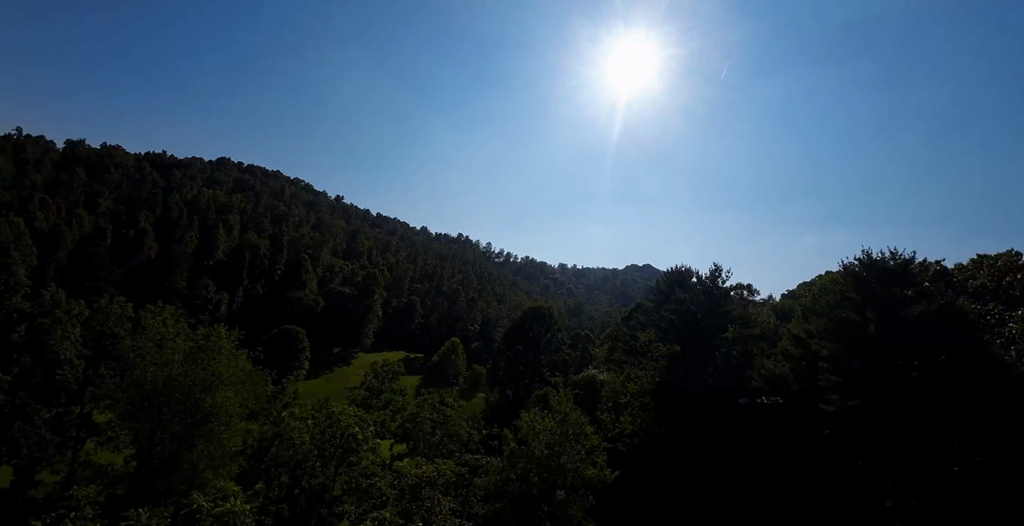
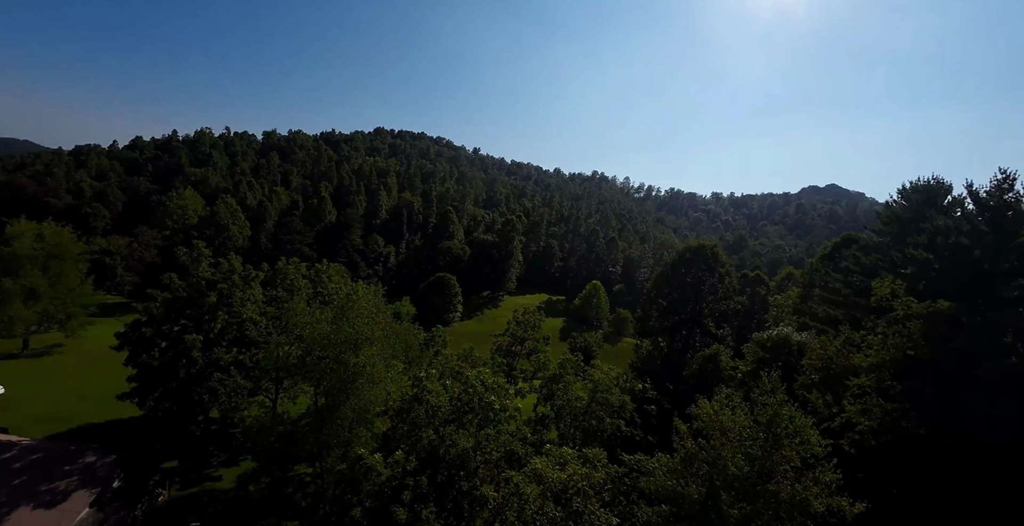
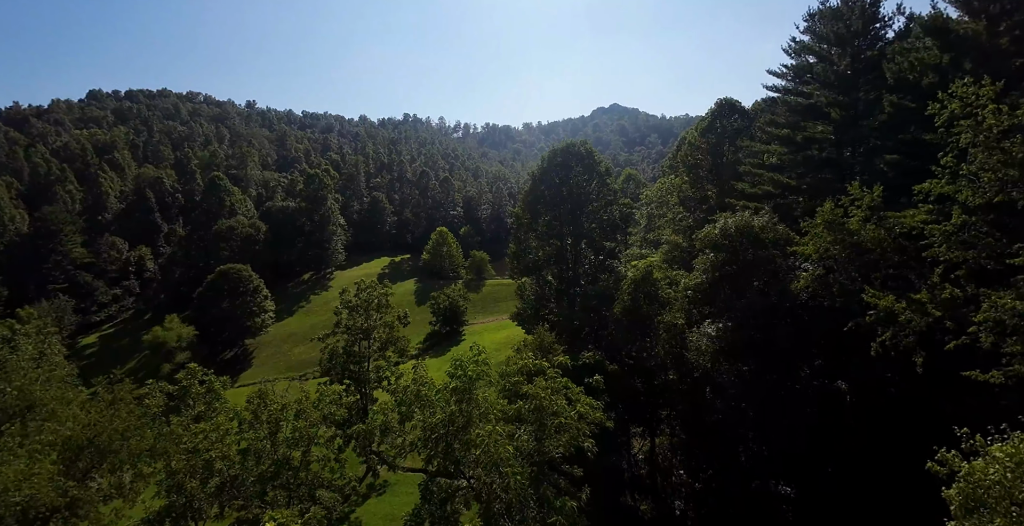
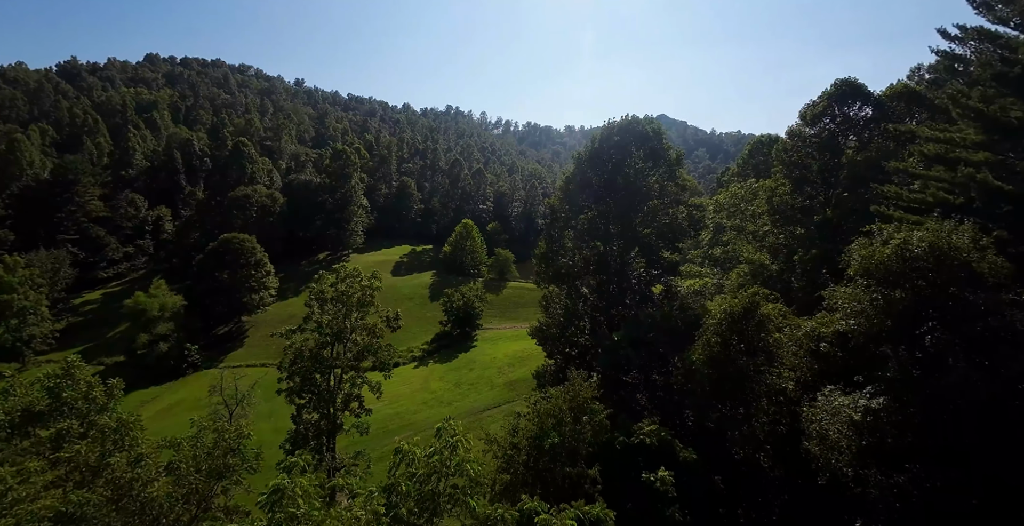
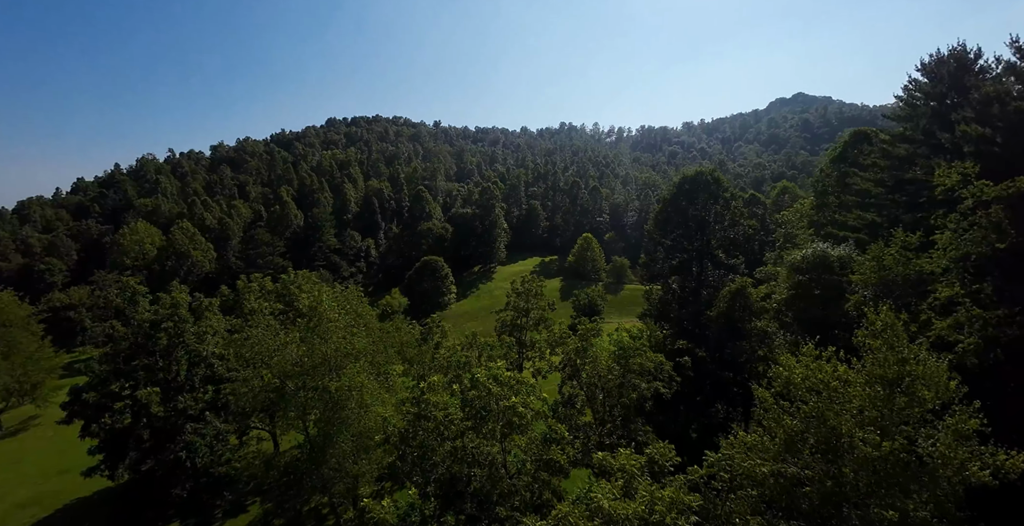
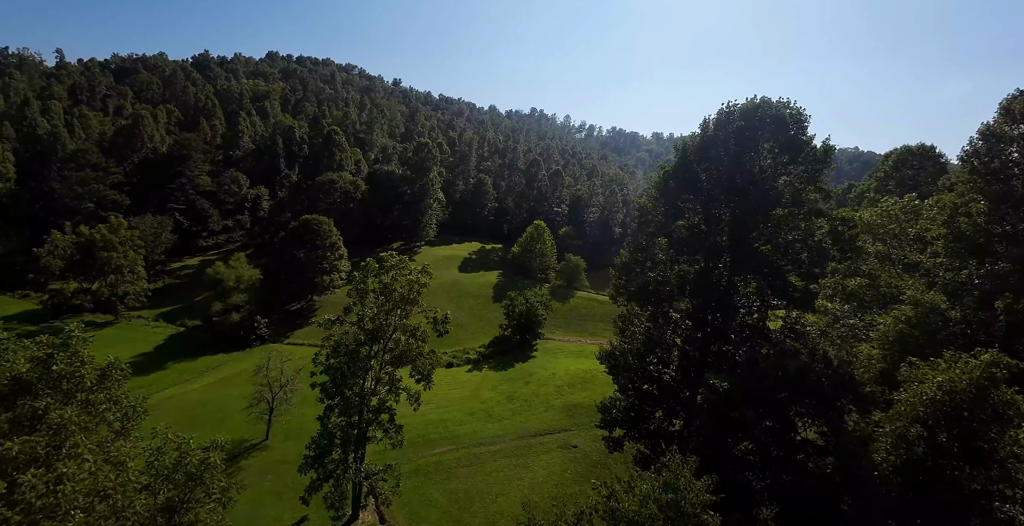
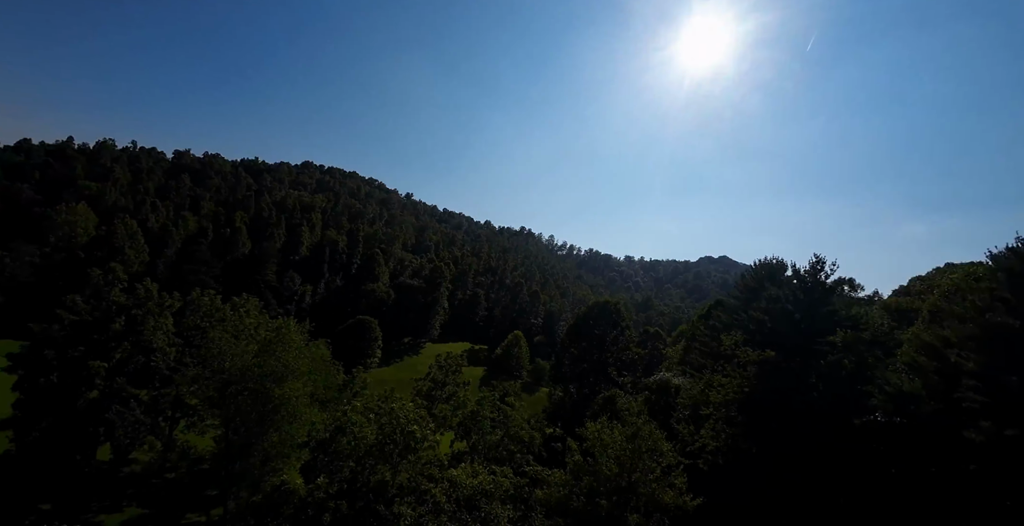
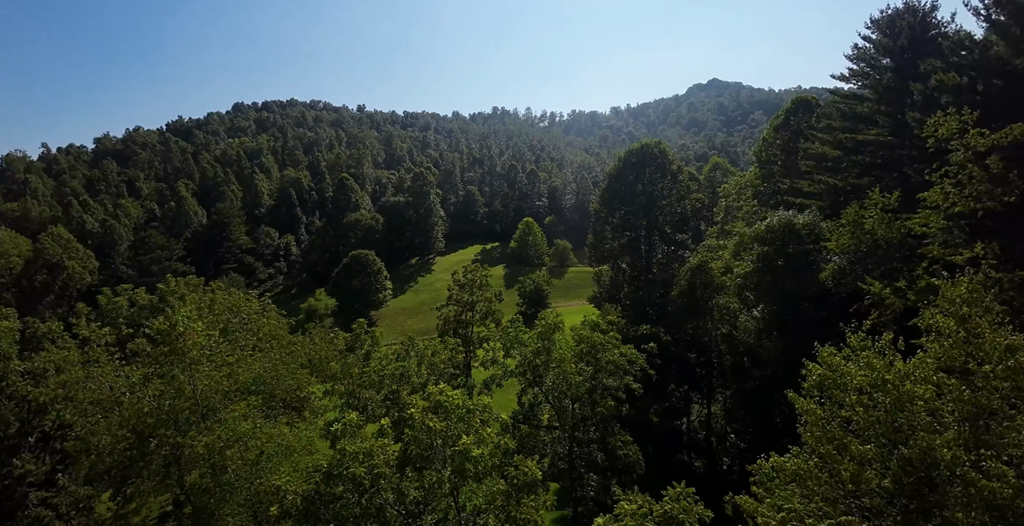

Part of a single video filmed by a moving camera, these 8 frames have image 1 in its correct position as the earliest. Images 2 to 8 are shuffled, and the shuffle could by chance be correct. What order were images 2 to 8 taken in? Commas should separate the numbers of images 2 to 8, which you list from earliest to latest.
7, 2, 5, 8, 3, 4, 6
